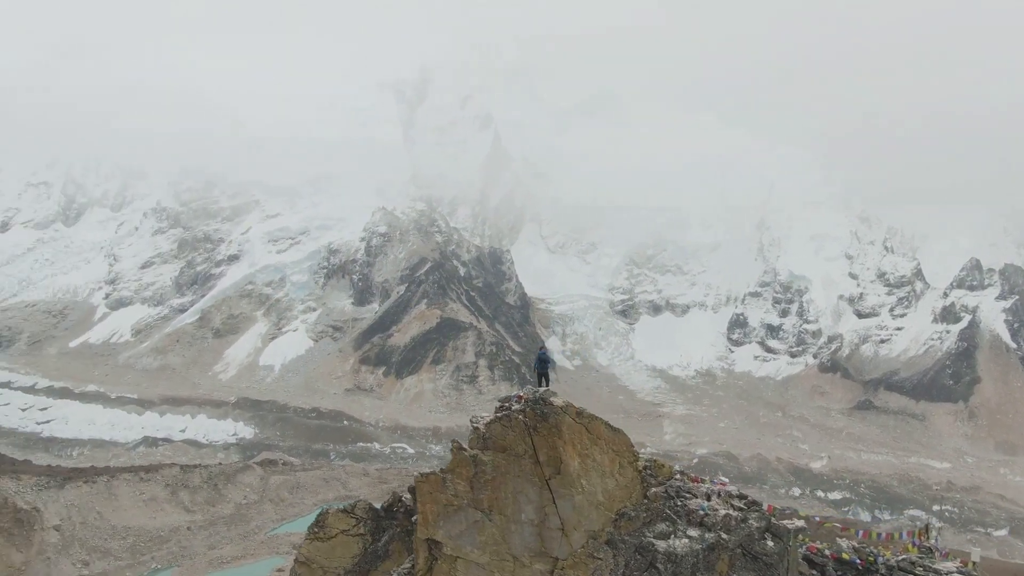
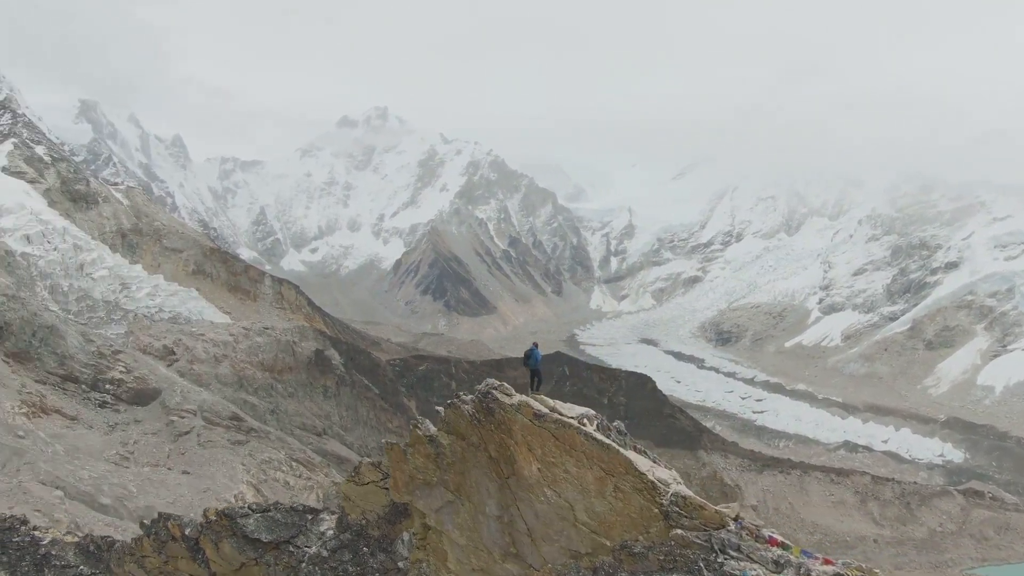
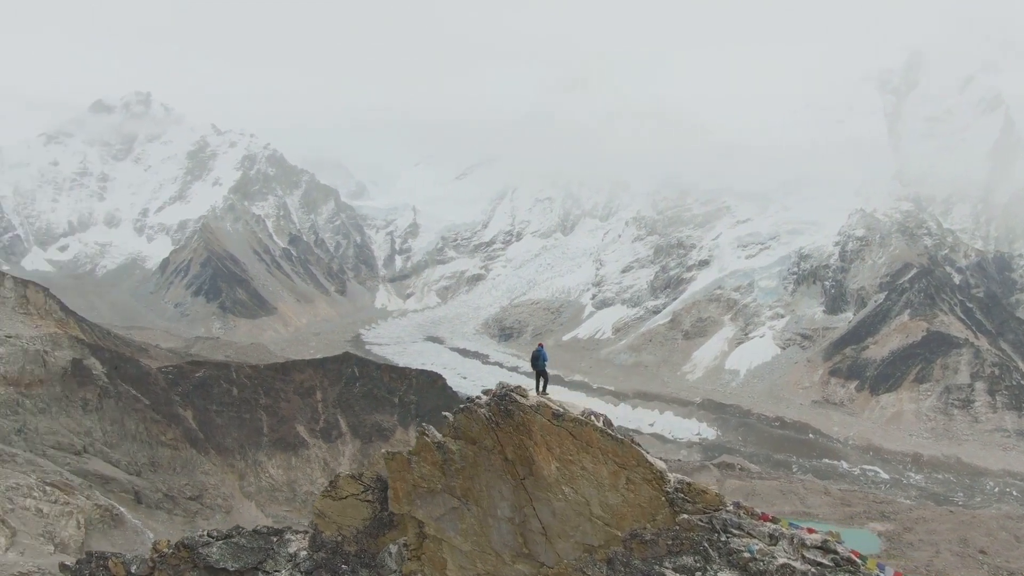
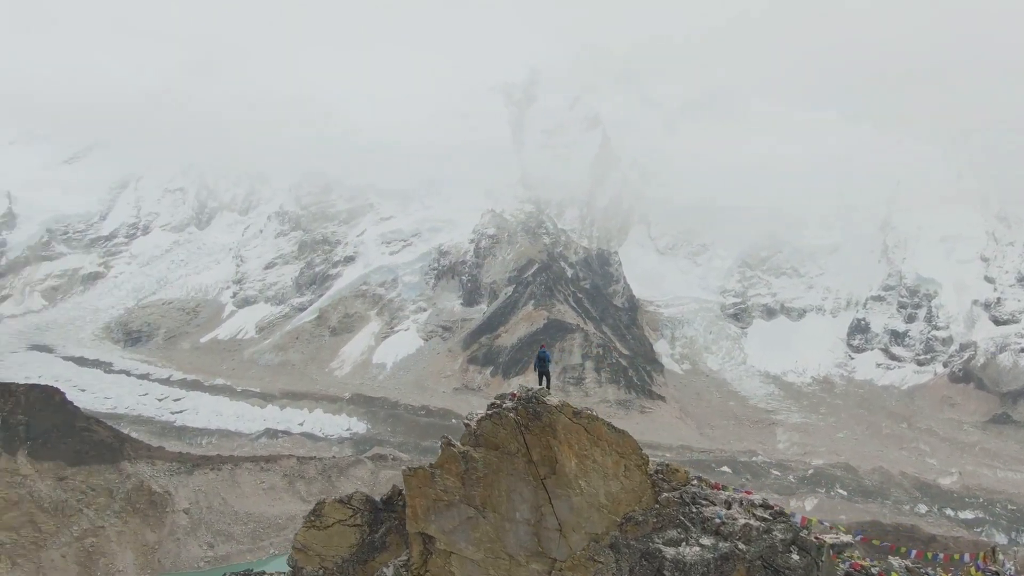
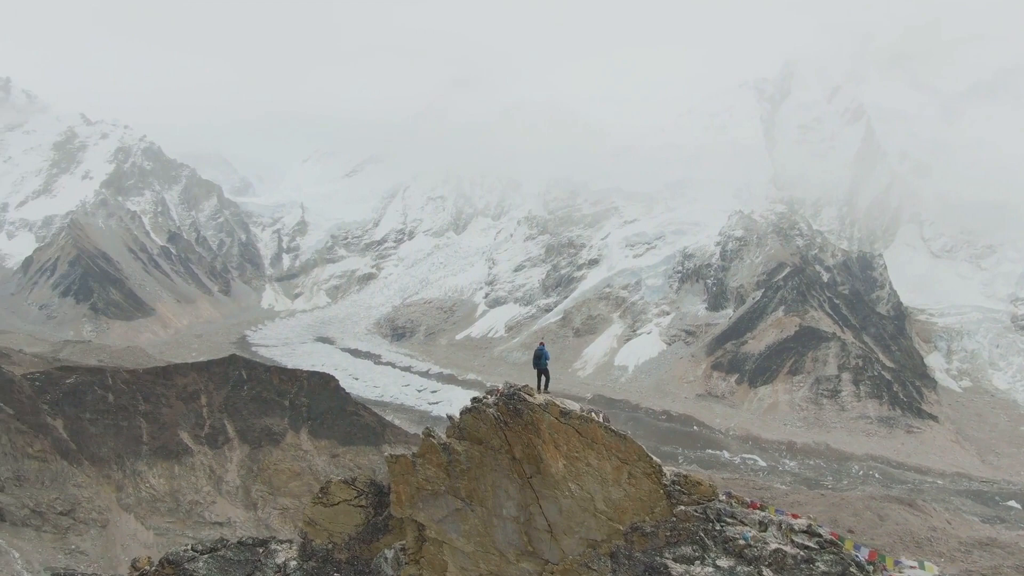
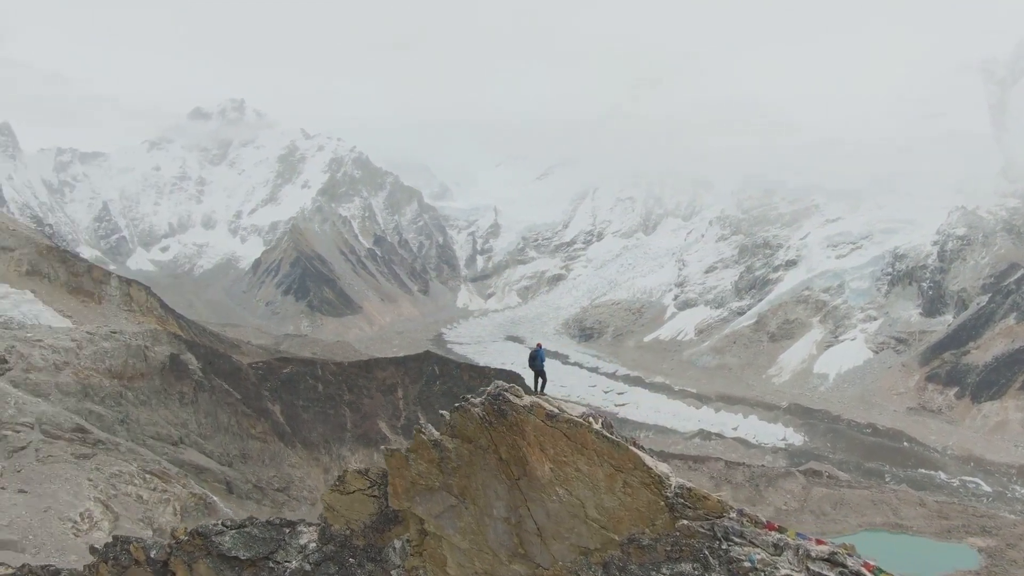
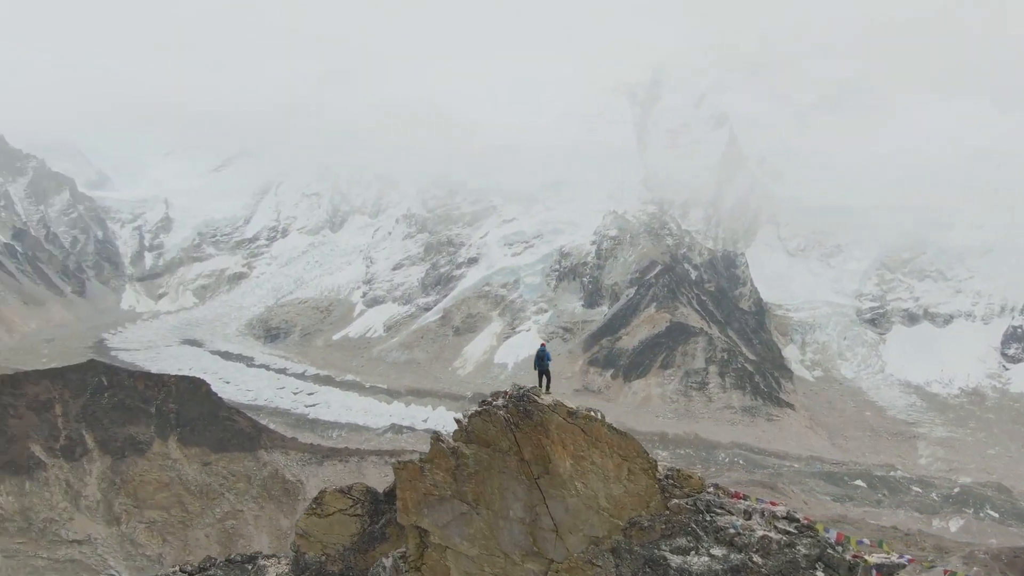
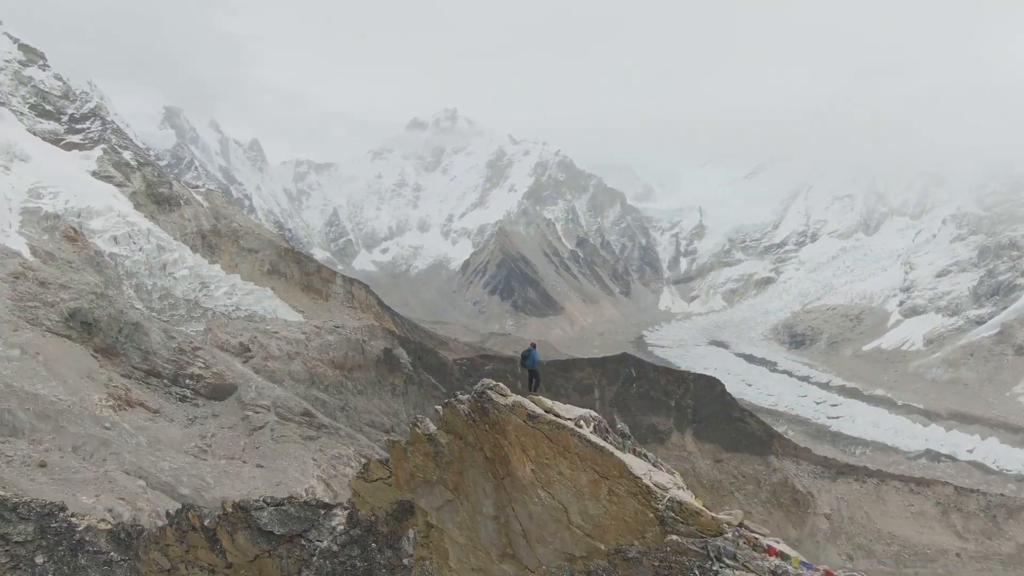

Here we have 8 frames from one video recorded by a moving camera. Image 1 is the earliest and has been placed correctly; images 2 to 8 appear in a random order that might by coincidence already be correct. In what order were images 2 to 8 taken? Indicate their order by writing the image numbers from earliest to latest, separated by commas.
4, 7, 5, 3, 6, 2, 8
